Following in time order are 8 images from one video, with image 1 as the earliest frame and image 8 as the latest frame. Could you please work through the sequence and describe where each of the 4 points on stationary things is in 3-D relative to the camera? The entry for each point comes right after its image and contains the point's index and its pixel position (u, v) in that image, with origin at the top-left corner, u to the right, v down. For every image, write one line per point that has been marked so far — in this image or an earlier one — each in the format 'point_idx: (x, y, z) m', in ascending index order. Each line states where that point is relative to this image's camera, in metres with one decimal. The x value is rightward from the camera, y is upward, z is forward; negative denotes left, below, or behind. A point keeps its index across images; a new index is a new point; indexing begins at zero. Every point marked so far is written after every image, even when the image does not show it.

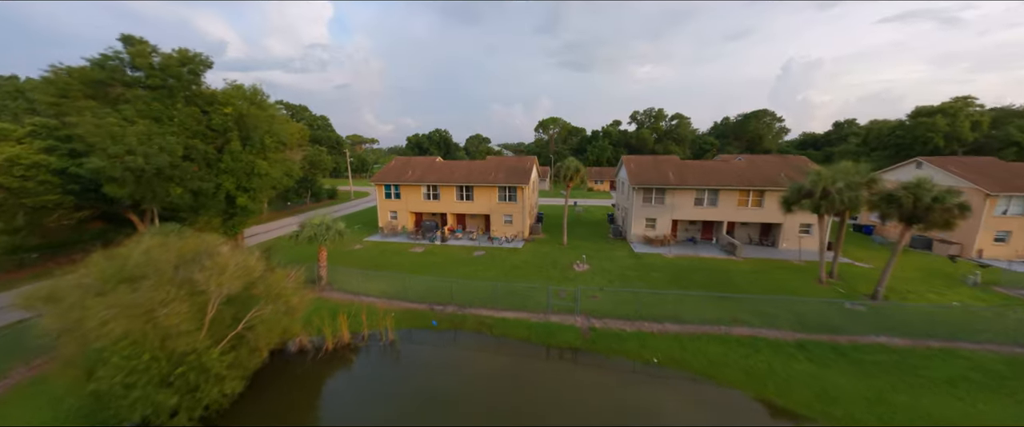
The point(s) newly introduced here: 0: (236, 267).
0: (-9.4, -1.9, +10.9) m
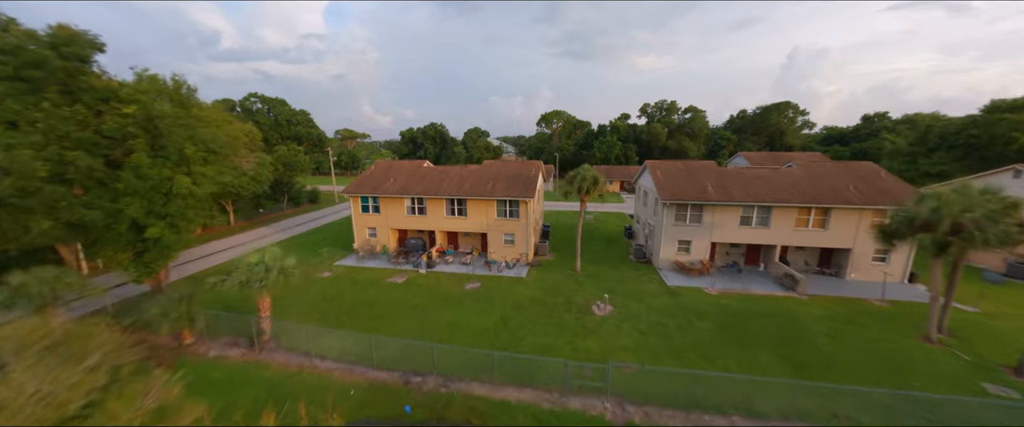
0: (-9.3, -3.6, +6.3) m
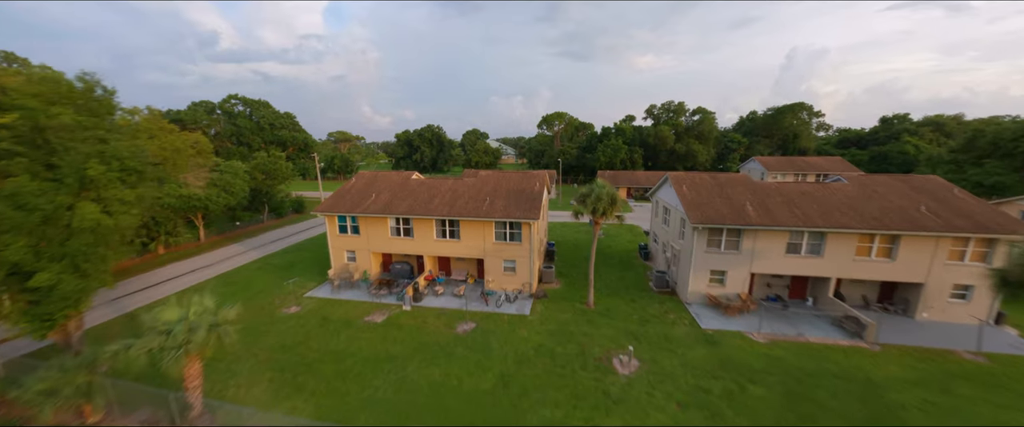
0: (-9.2, -5.0, +2.9) m
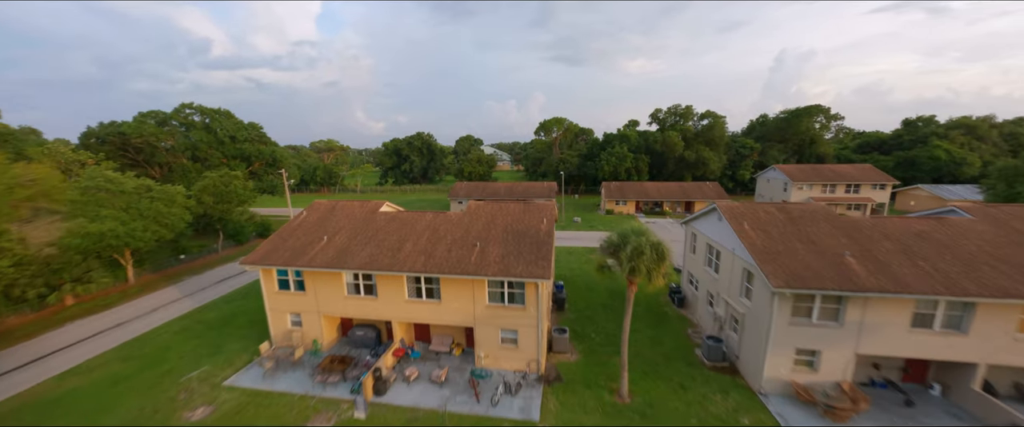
0: (-9.0, -7.2, -2.6) m
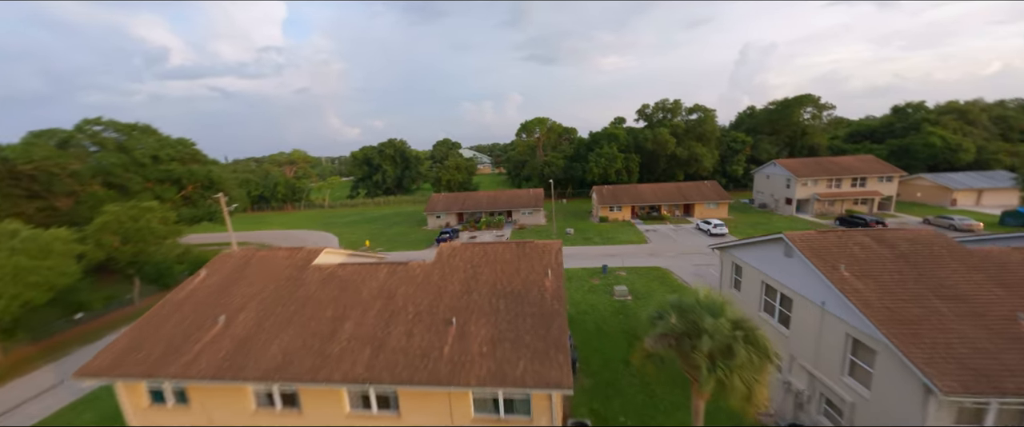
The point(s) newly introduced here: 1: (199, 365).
0: (-7.9, -9.4, -8.0) m
1: (-9.3, -4.4, +9.4) m
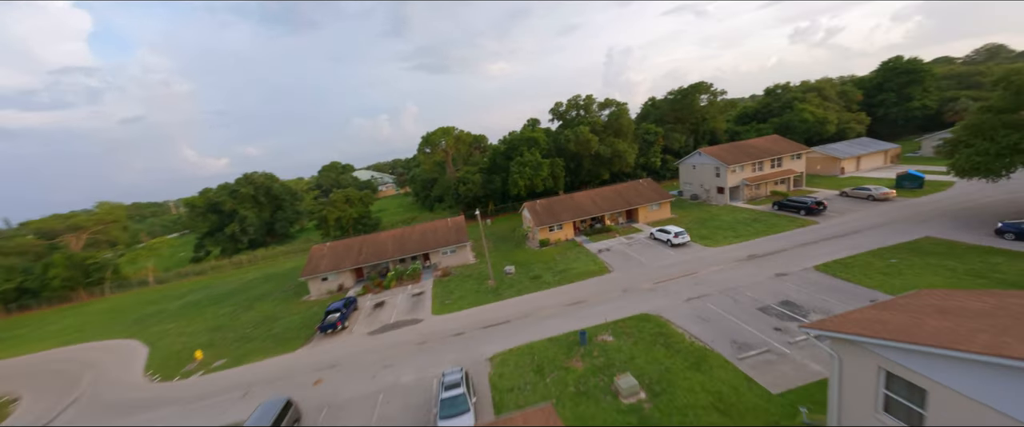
0: (-1.1, -12.9, -19.2) m
1: (-7.7, -8.9, -2.8) m
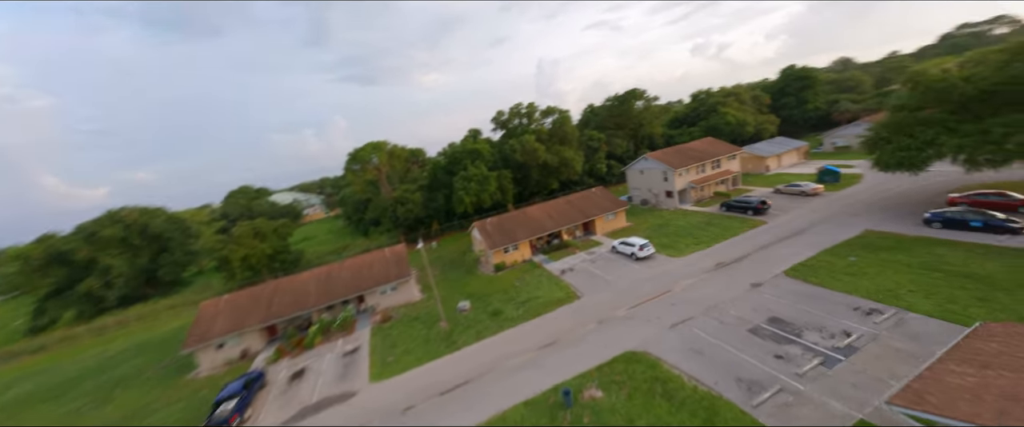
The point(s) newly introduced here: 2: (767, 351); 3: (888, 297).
0: (+4.2, -13.4, -23.3) m
1: (-5.3, -10.5, -8.2) m
2: (+12.3, -6.7, +15.4) m
3: (+20.3, -4.5, +17.2) m
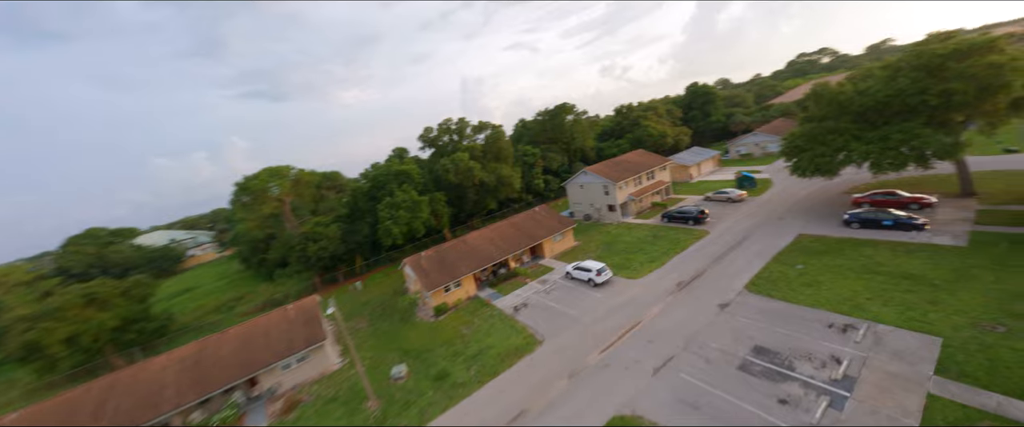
0: (+11.2, -12.8, -26.4) m
1: (-1.5, -11.4, -13.5) m
2: (+10.7, -7.6, +13.4) m
3: (+17.9, -5.0, +16.8) m
